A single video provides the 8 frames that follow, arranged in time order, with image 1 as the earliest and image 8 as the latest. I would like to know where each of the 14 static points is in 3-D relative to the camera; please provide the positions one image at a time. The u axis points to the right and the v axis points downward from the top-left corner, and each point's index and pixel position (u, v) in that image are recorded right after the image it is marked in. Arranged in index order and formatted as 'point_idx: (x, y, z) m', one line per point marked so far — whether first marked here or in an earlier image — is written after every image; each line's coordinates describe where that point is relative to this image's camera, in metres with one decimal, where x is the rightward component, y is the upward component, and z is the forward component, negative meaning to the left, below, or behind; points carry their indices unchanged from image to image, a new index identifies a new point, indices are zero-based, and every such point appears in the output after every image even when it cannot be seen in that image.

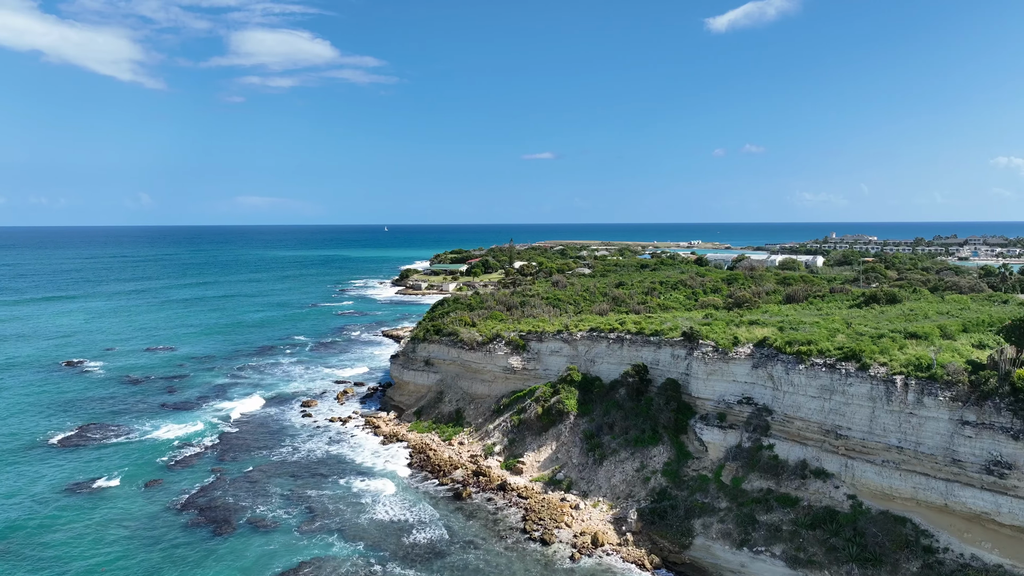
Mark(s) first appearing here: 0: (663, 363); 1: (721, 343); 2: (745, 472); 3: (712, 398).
0: (+4.2, -2.1, +19.5) m
1: (+5.3, -1.4, +17.6) m
2: (+5.3, -4.2, +16.0) m
3: (+5.0, -2.8, +17.7) m
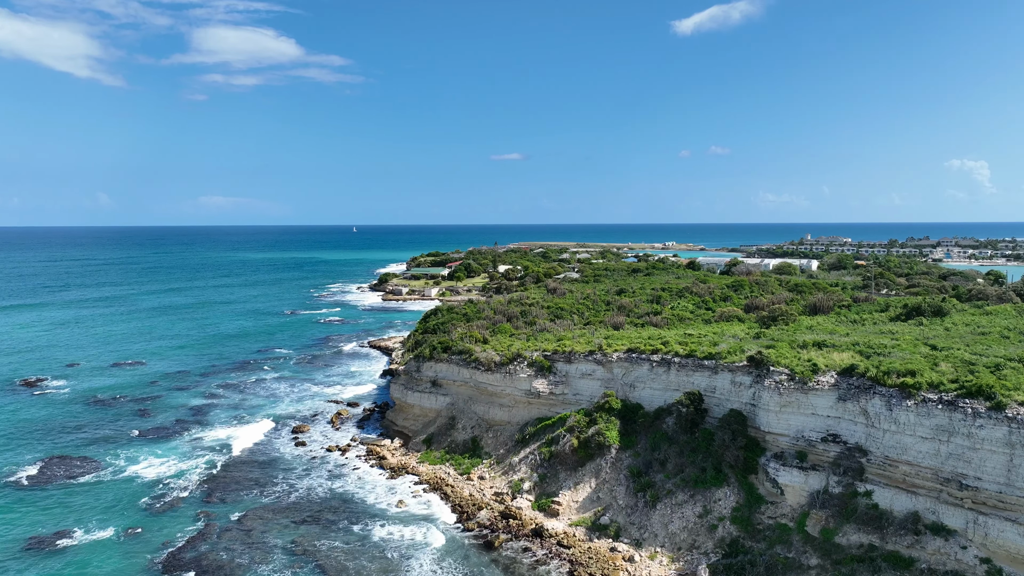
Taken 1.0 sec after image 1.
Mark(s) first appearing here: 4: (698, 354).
0: (+5.1, -2.5, +17.3) m
1: (+6.3, -1.8, +15.4) m
2: (+6.4, -4.6, +13.8) m
3: (+6.1, -3.2, +15.5) m
4: (+4.8, -1.7, +18.2) m
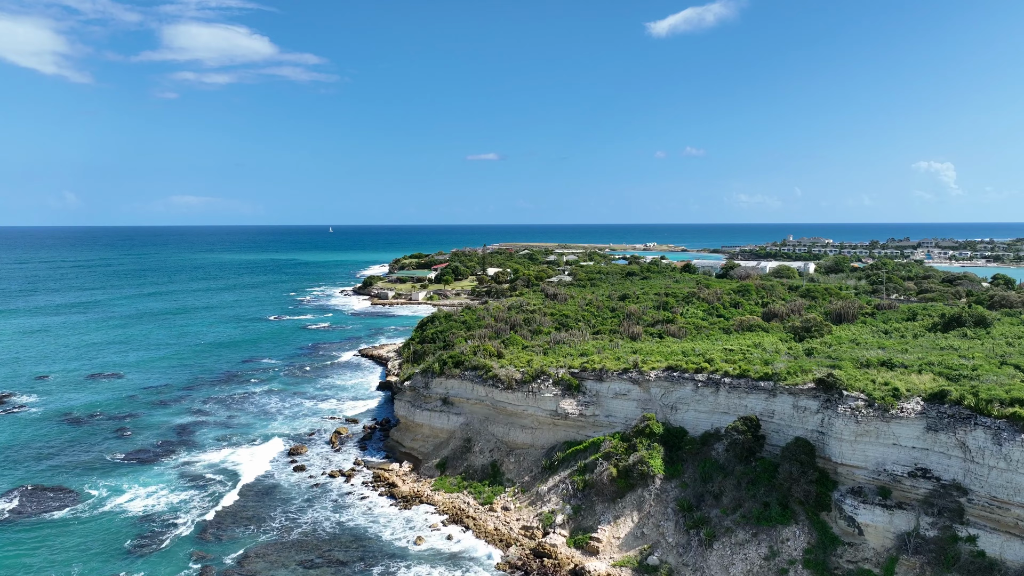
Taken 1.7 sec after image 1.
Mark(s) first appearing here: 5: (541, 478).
0: (+6.0, -2.8, +15.6) m
1: (+7.2, -2.1, +13.8) m
2: (+7.4, -4.9, +12.2) m
3: (+7.0, -3.5, +13.9) m
4: (+5.6, -2.0, +16.5) m
5: (+0.8, -5.2, +19.2) m
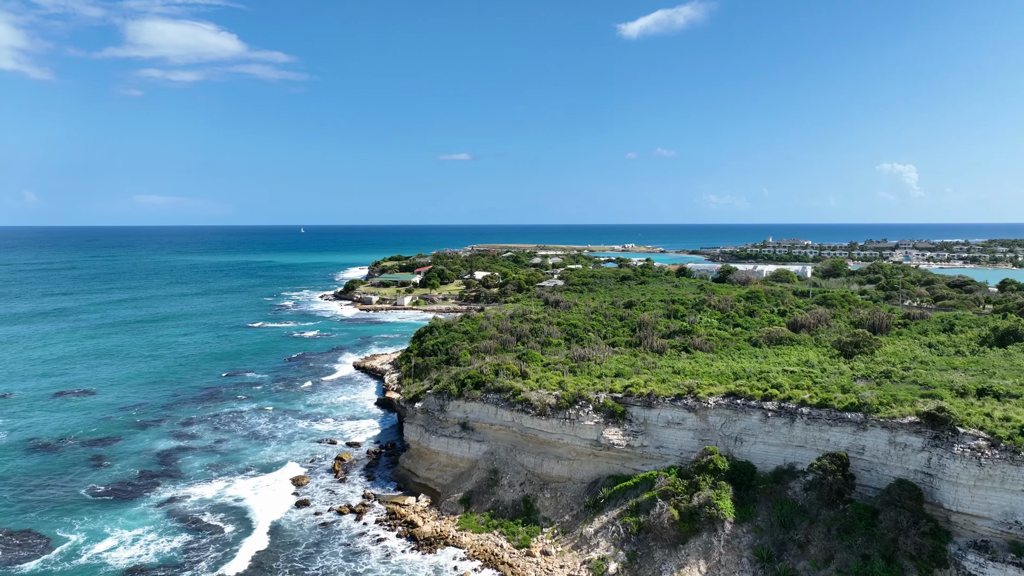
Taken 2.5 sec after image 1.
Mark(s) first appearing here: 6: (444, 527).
0: (+7.1, -3.2, +13.7) m
1: (+8.4, -2.5, +12.0) m
2: (+8.6, -5.3, +10.4) m
3: (+8.1, -3.9, +12.0) m
4: (+6.7, -2.4, +14.6) m
5: (+1.7, -5.6, +17.1) m
6: (-1.8, -6.4, +18.7) m
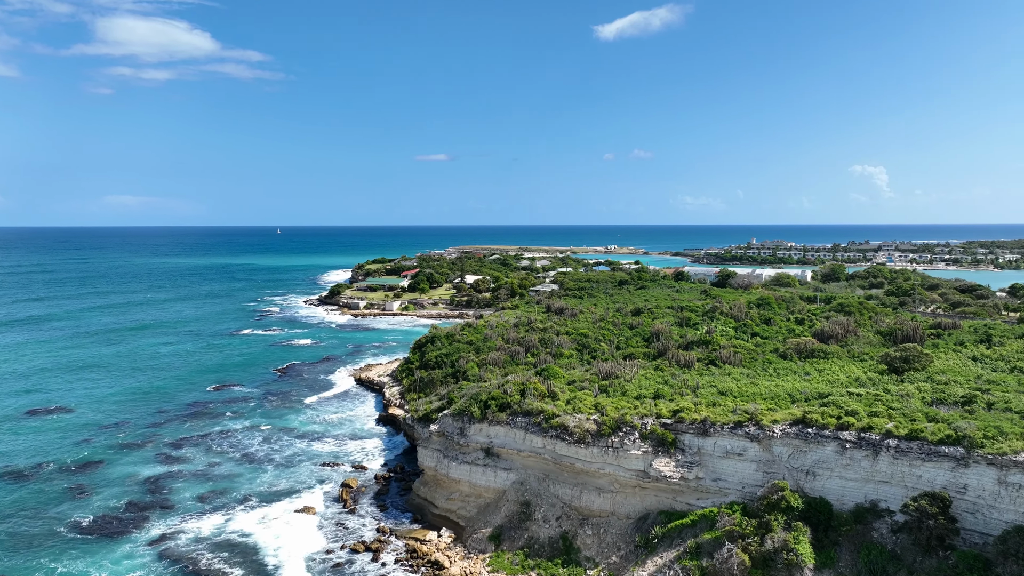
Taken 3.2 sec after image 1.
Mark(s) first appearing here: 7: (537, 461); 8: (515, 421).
0: (+8.1, -3.6, +12.2) m
1: (+9.4, -2.8, +10.5) m
2: (+9.7, -5.6, +8.9) m
3: (+9.2, -4.2, +10.5) m
4: (+7.7, -2.7, +13.0) m
5: (+2.7, -5.9, +15.3) m
6: (-0.9, -6.7, +16.8) m
7: (+0.6, -4.5, +18.3) m
8: (+0.1, -3.6, +19.0) m
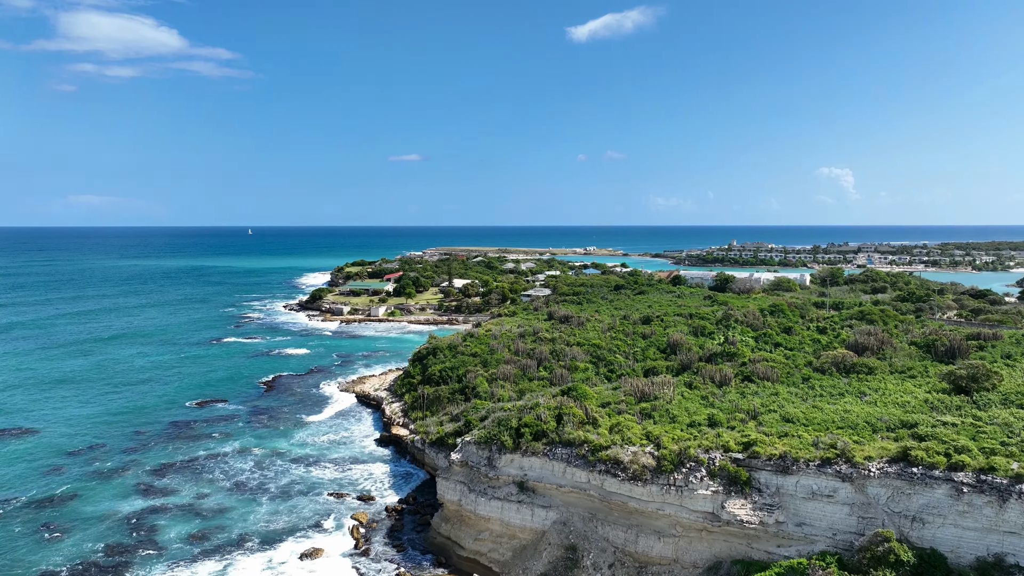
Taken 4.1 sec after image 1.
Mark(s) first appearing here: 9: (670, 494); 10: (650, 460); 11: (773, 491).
0: (+9.3, -3.9, +10.4) m
1: (+10.7, -3.2, +8.8) m
2: (+11.1, -6.0, +7.2) m
3: (+10.5, -4.5, +8.8) m
4: (+8.8, -3.1, +11.2) m
5: (+3.7, -6.3, +13.3) m
6: (+0.1, -7.1, +14.7) m
7: (+1.6, -4.9, +16.2) m
8: (+1.0, -4.0, +16.9) m
9: (+3.3, -4.3, +14.7) m
10: (+3.0, -3.7, +15.2) m
11: (+5.1, -4.0, +13.8) m
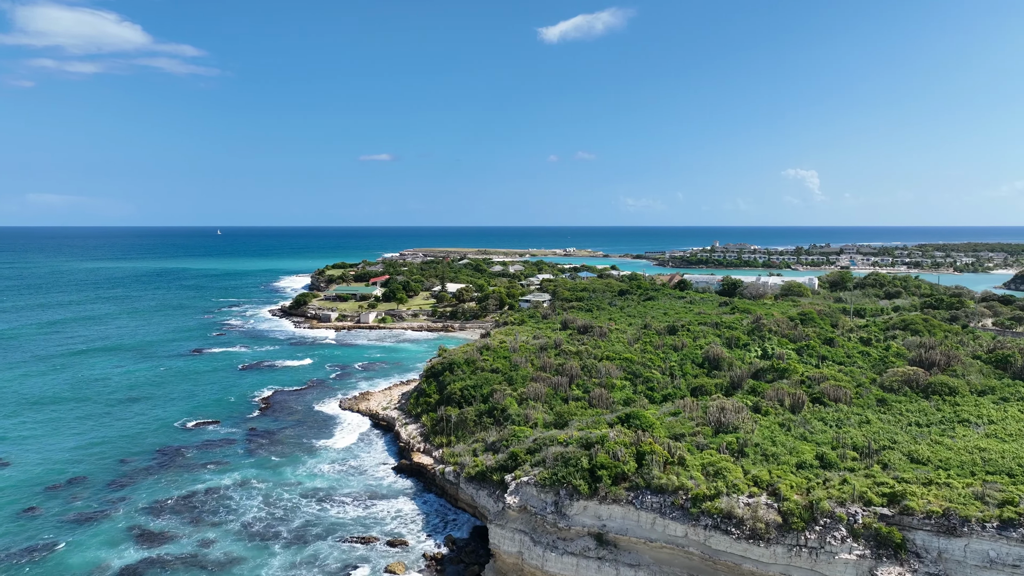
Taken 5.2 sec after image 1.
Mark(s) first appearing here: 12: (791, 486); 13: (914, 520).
0: (+11.2, -4.2, +8.2) m
1: (+12.7, -3.5, +6.6) m
2: (+13.1, -6.3, +5.0) m
3: (+12.4, -4.9, +6.6) m
4: (+10.7, -3.4, +9.0) m
5: (+5.5, -6.6, +10.9) m
6: (+1.8, -7.5, +12.1) m
7: (+3.2, -5.3, +13.7) m
8: (+2.6, -4.3, +14.4) m
9: (+5.0, -4.7, +12.2) m
10: (+4.7, -4.1, +12.8) m
11: (+6.9, -4.4, +11.4) m
12: (+5.3, -3.8, +13.4) m
13: (+6.7, -3.9, +11.8) m
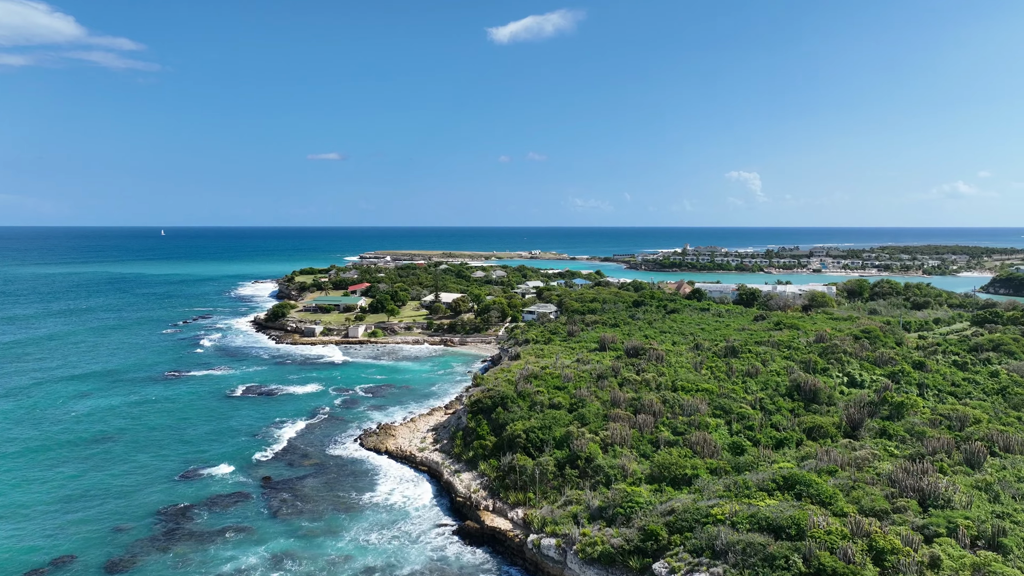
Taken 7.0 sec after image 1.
0: (+15.0, -5.0, +5.0) m
1: (+16.5, -4.2, +3.5) m
2: (+17.1, -7.0, +2.0) m
3: (+16.3, -5.6, +3.5) m
4: (+14.4, -4.2, +5.8) m
5: (+9.2, -7.4, +7.3) m
6: (+5.4, -8.2, +8.2) m
7: (+6.7, -6.0, +9.9) m
8: (+6.0, -5.1, +10.6) m
9: (+8.5, -5.4, +8.6) m
10: (+8.1, -4.8, +9.1) m
11: (+10.5, -5.1, +7.9) m
12: (+8.7, -4.5, +9.8) m
13: (+10.3, -4.6, +8.3) m
